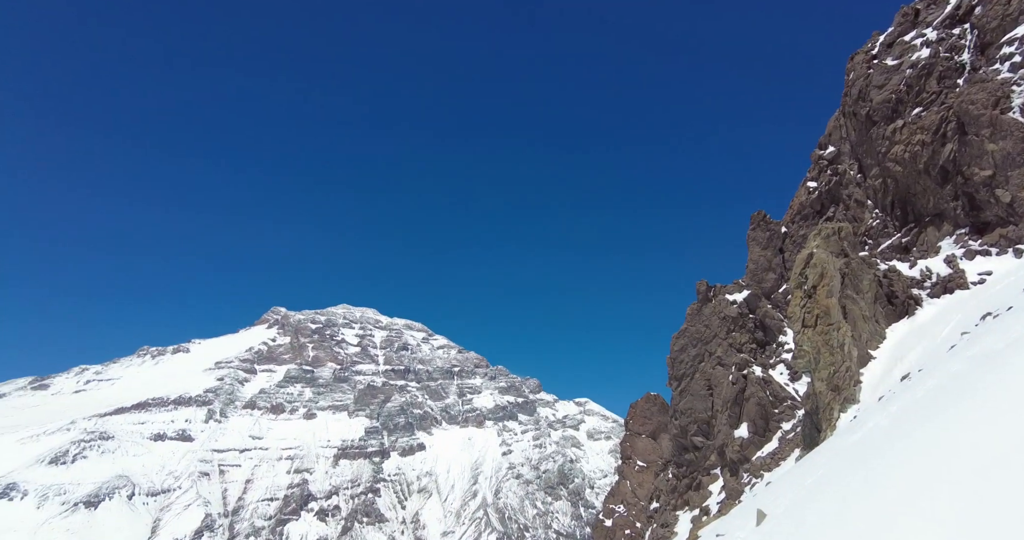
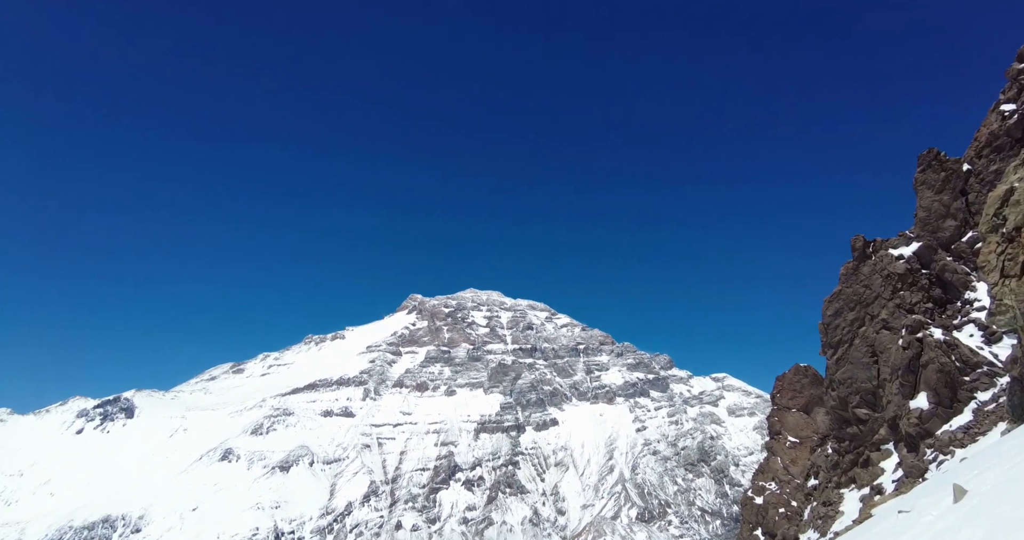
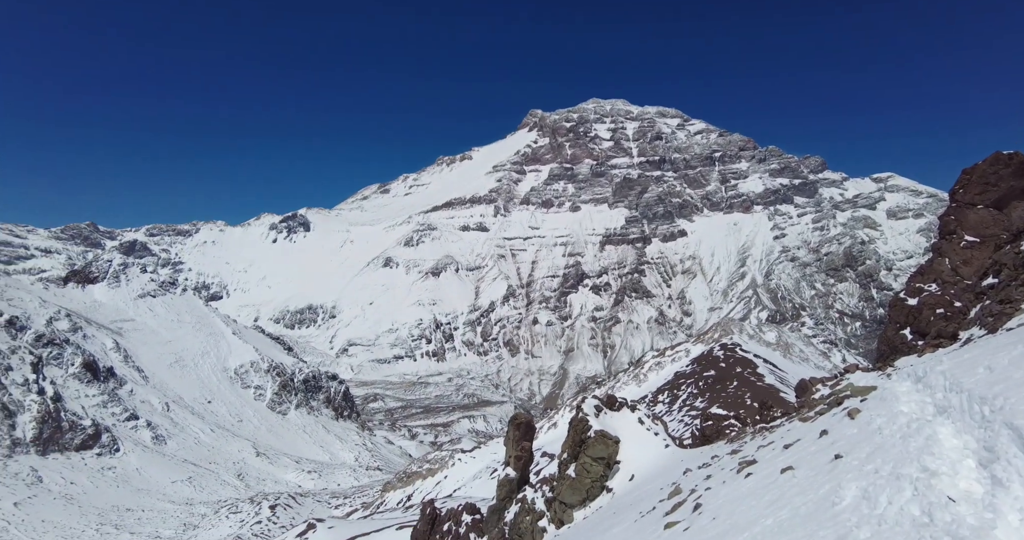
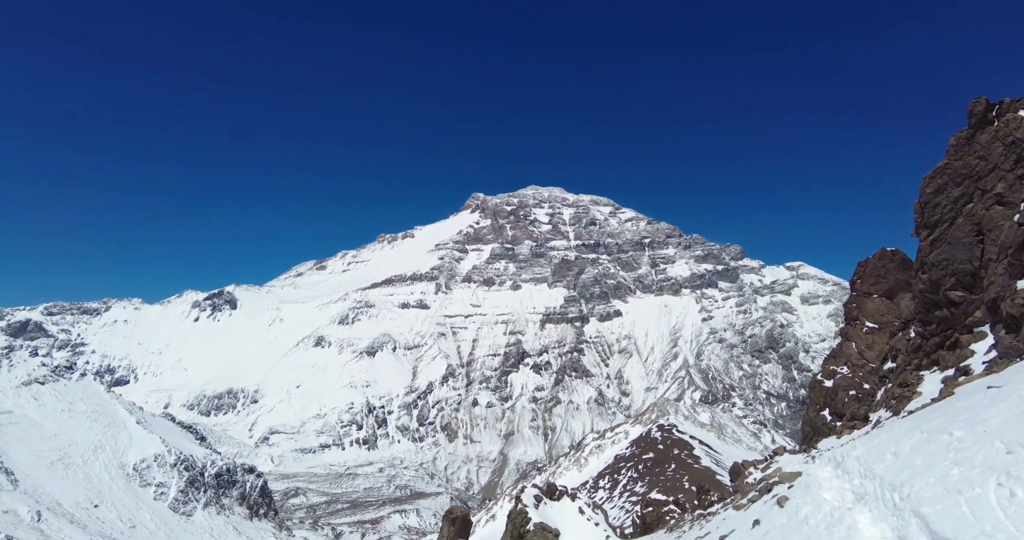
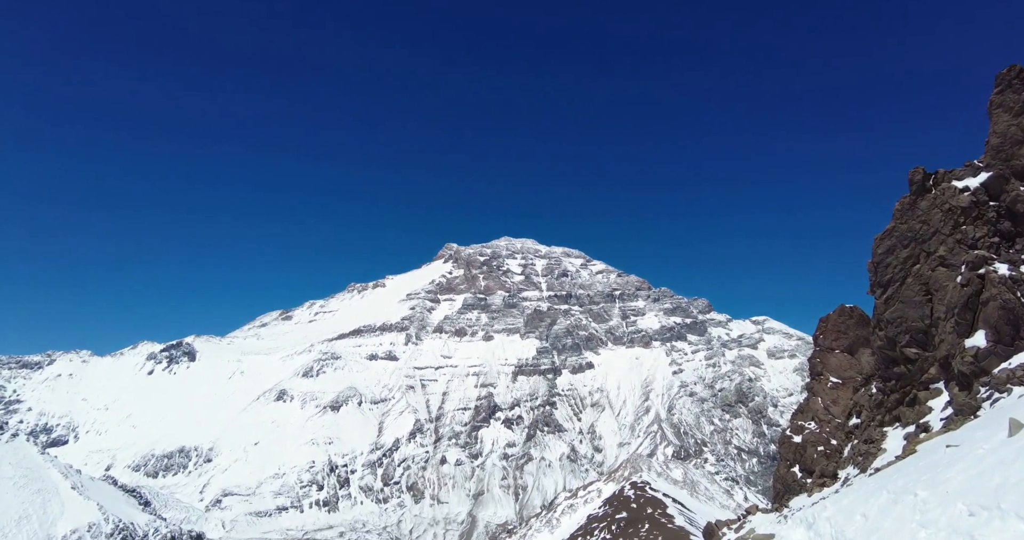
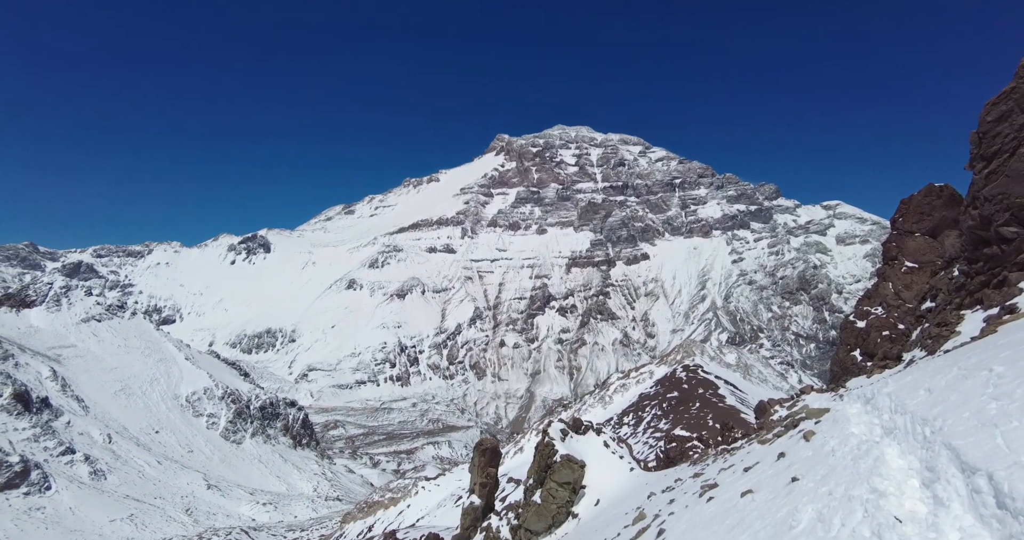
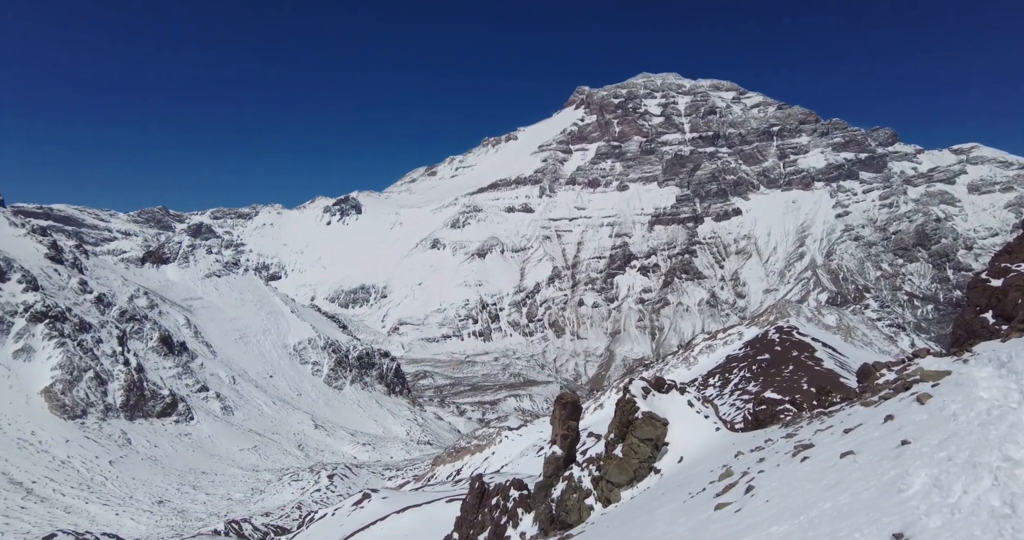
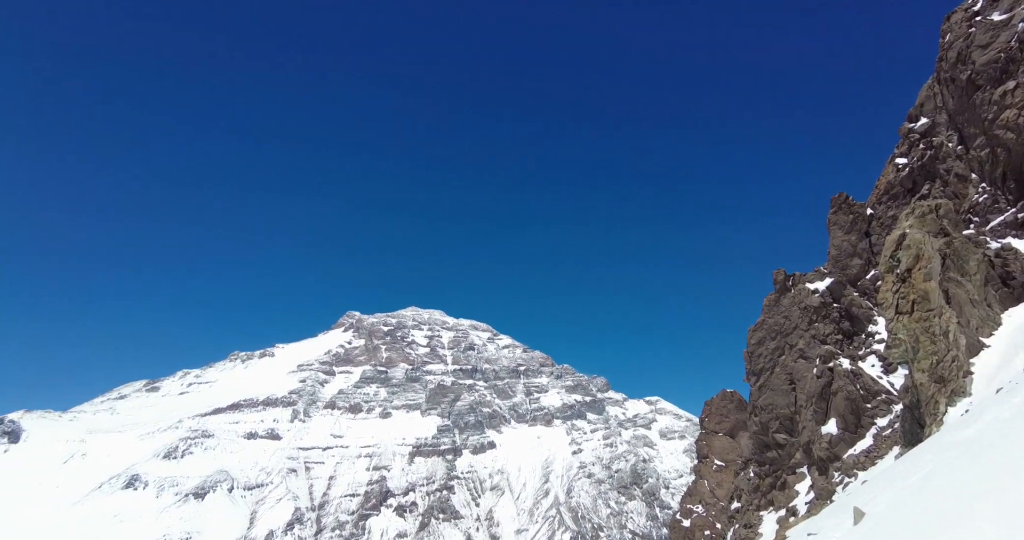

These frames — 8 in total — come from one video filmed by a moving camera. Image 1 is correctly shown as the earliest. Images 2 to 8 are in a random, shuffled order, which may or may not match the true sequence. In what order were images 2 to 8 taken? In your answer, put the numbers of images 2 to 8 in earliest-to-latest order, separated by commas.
8, 2, 5, 4, 6, 3, 7
